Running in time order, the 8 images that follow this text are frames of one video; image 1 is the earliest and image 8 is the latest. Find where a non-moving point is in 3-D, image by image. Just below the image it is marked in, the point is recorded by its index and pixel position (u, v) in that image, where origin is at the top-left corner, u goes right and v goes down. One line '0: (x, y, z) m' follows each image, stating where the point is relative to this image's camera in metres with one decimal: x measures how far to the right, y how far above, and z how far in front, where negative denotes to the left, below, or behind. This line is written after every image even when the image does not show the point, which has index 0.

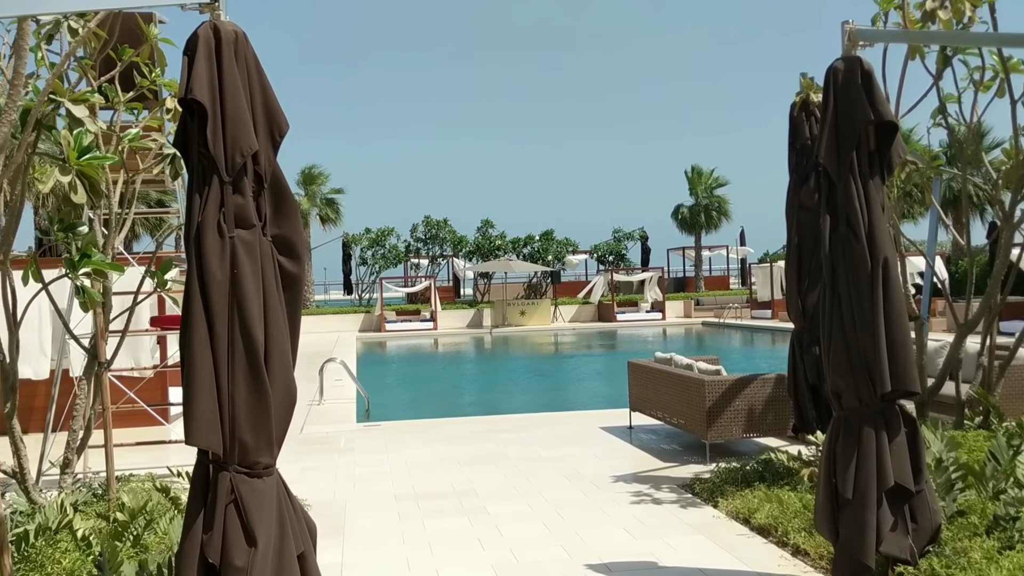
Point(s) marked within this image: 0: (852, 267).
0: (+1.2, +0.1, +3.5) m
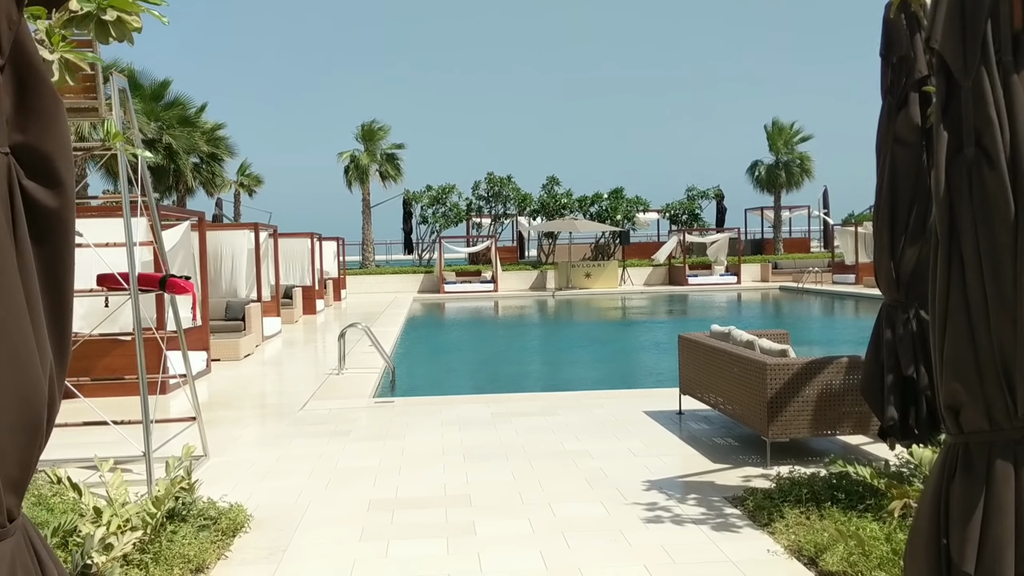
0: (+1.1, +0.2, +2.2) m
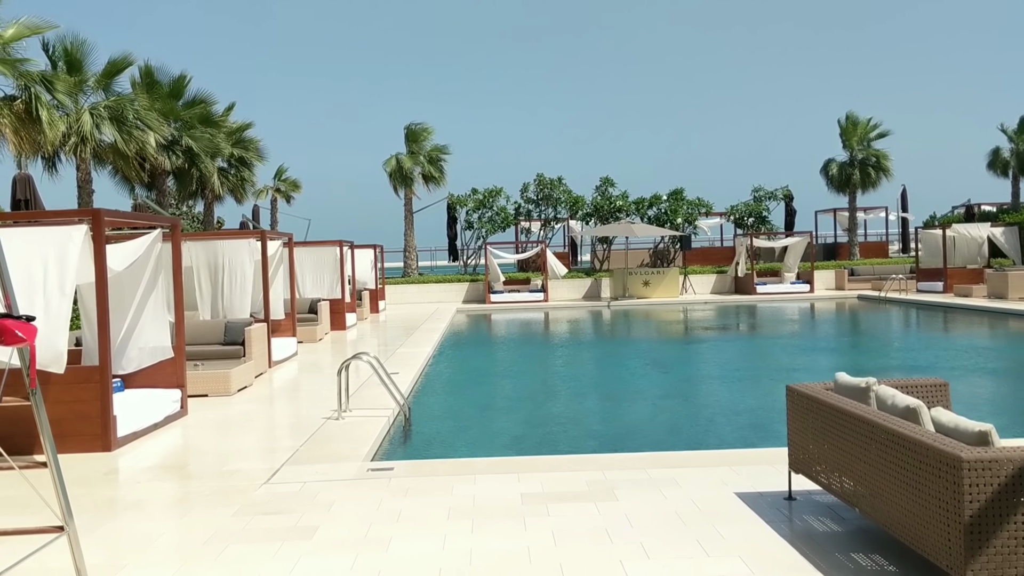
0: (+1.0, 0.0, +0.2) m
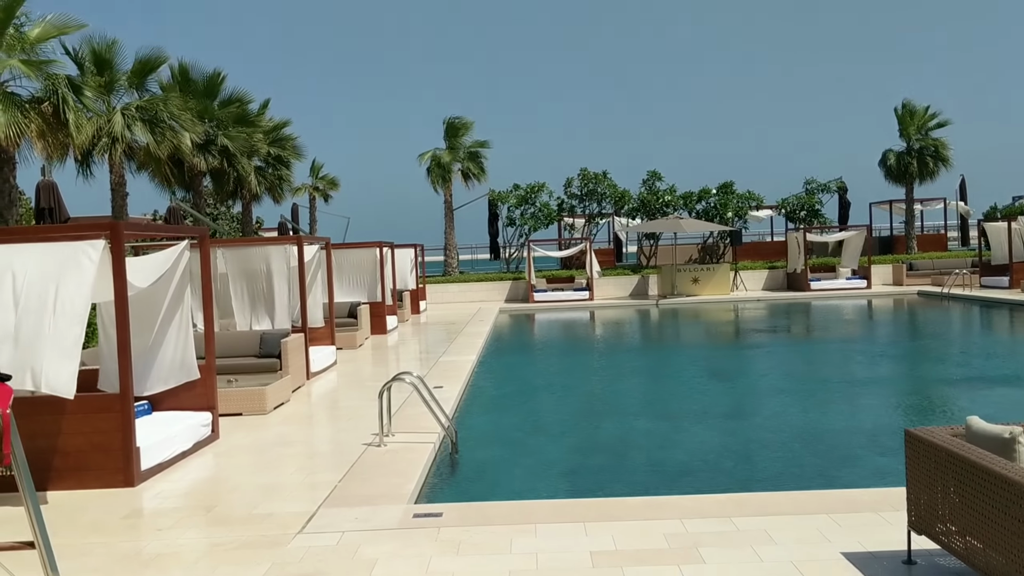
0: (+1.1, -0.1, -0.5) m
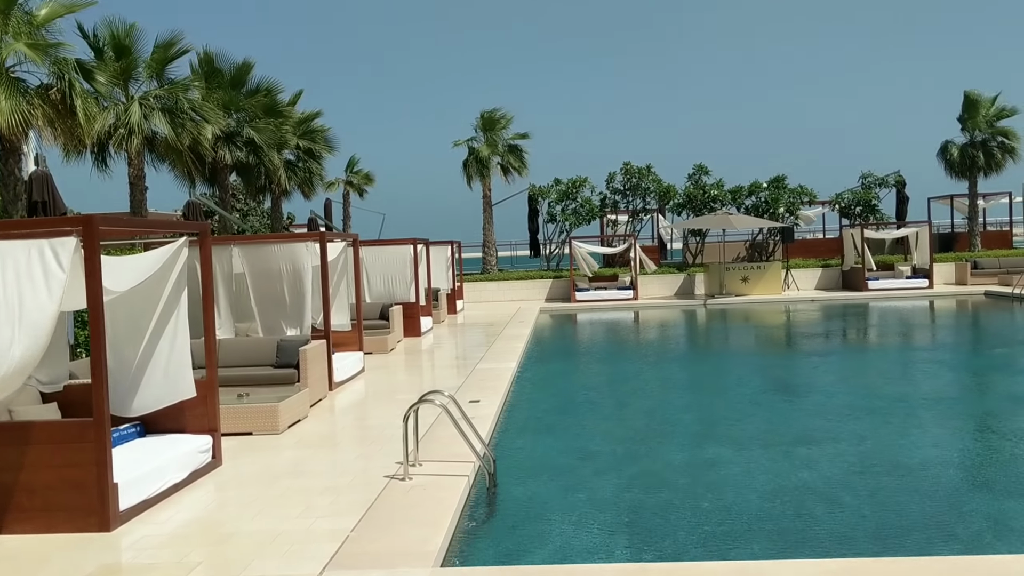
0: (+1.1, -0.2, -1.6) m
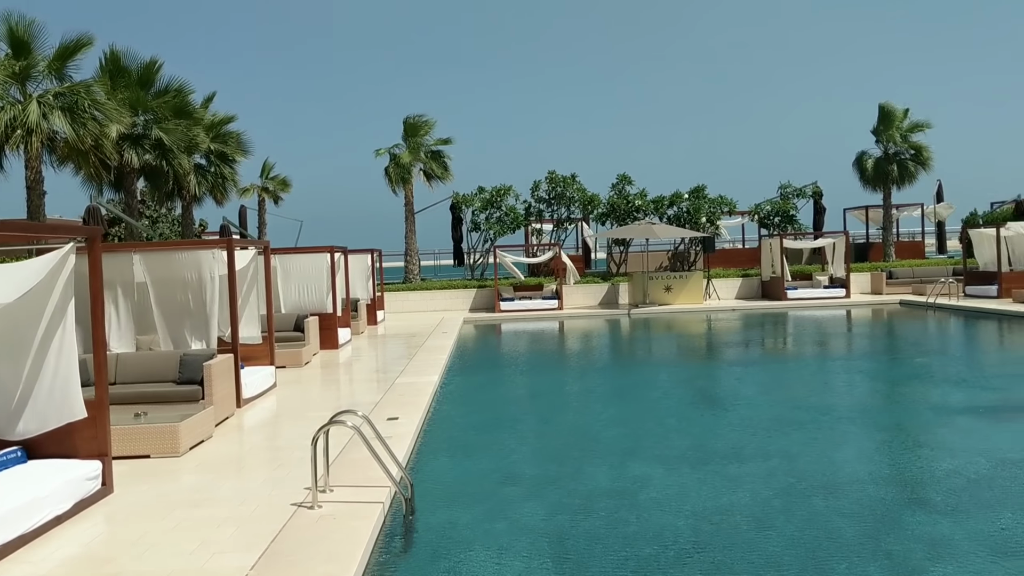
0: (+1.3, -0.2, -1.9) m
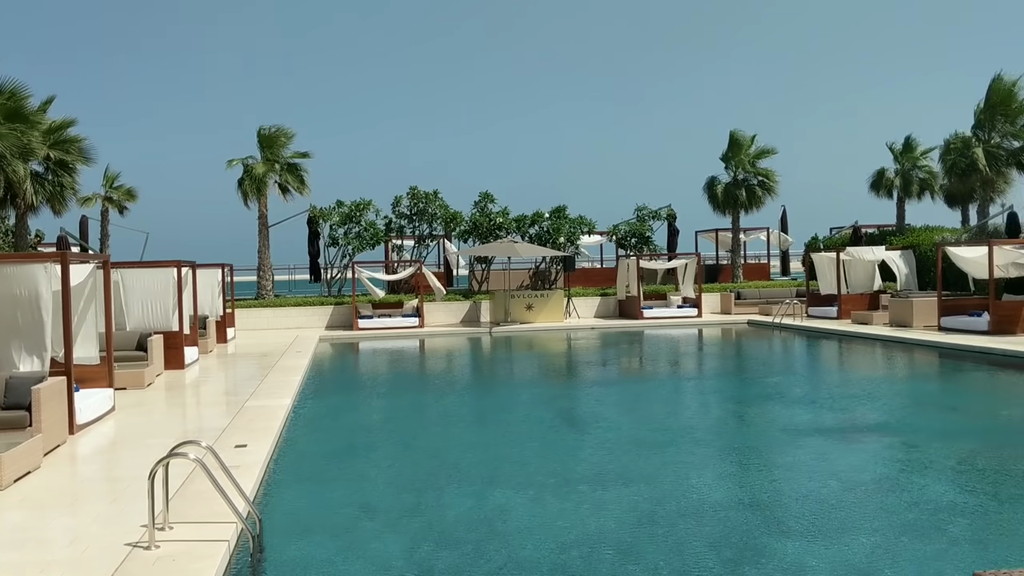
0: (+1.5, -0.2, -1.9) m
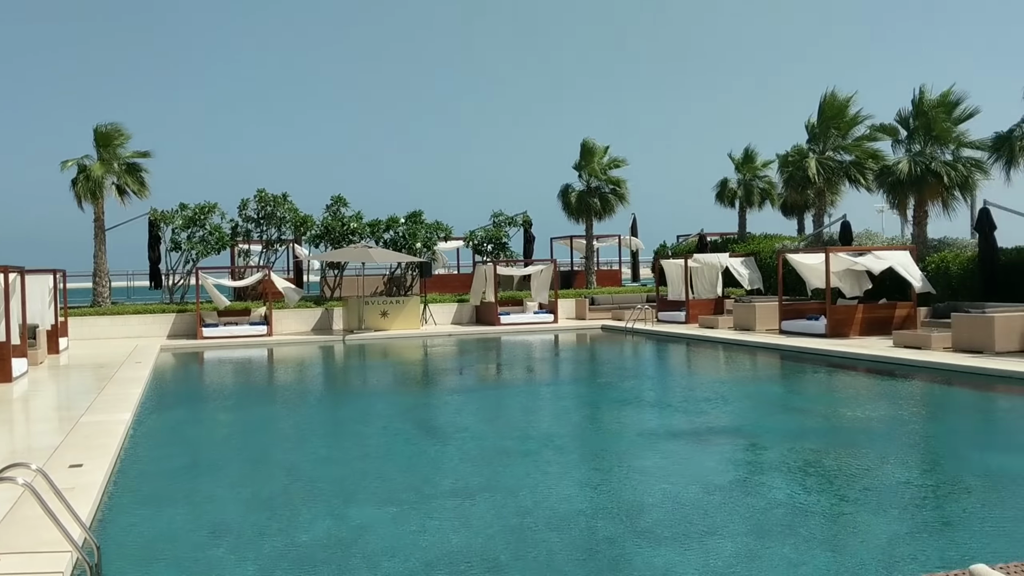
0: (+1.9, -0.2, -1.7) m
